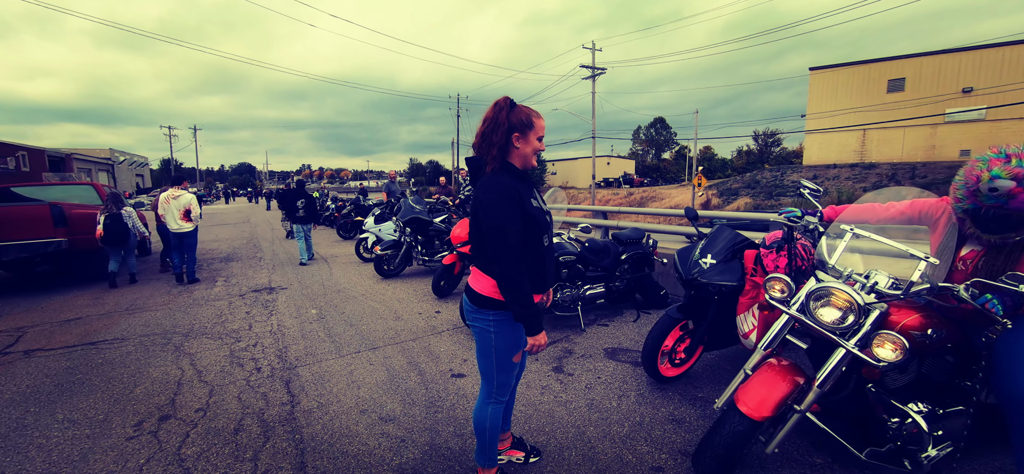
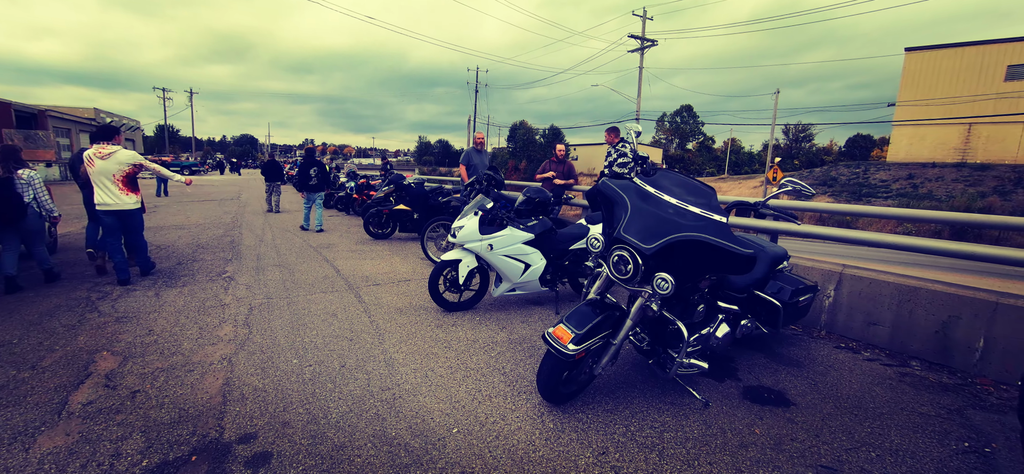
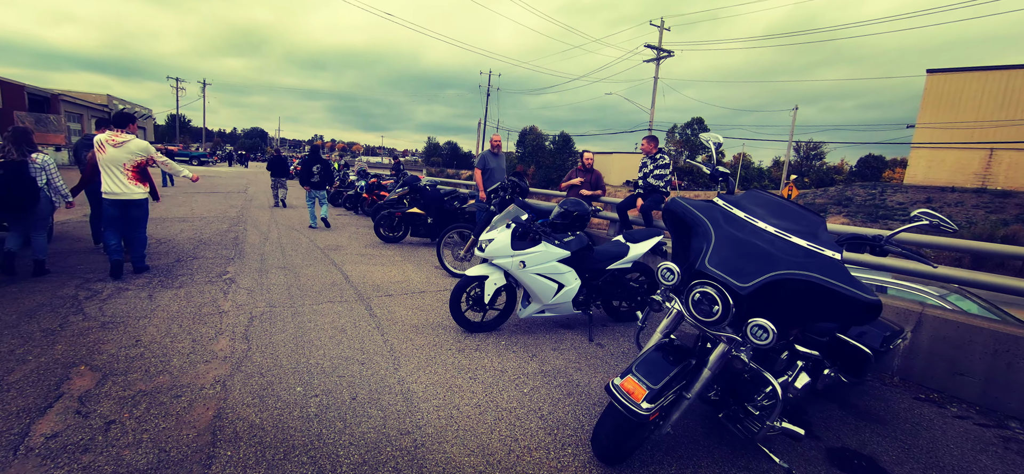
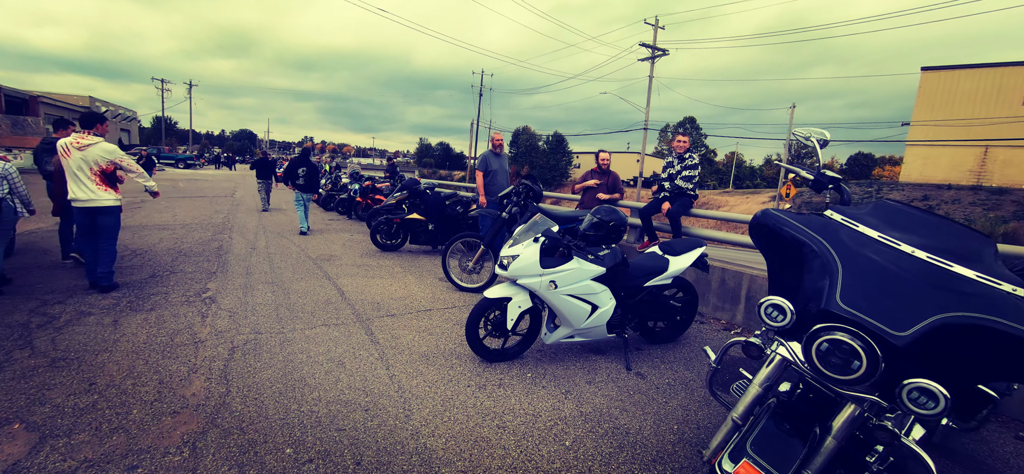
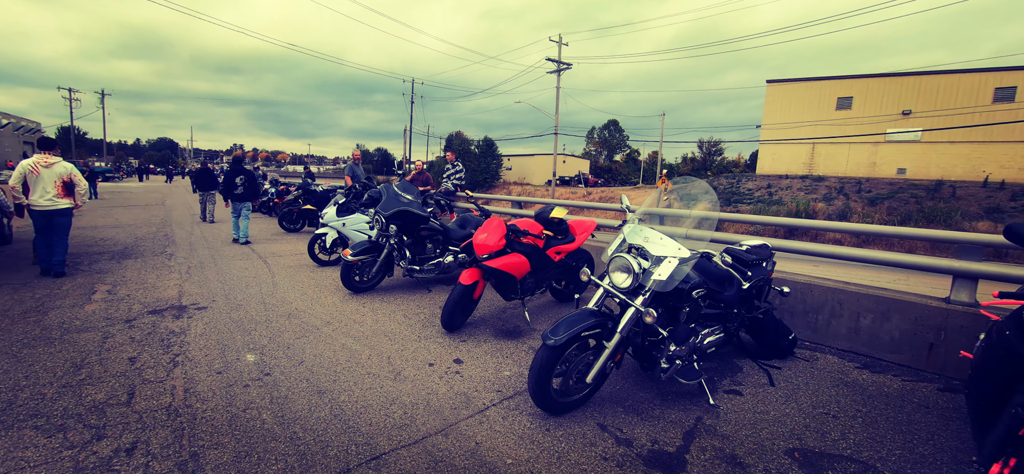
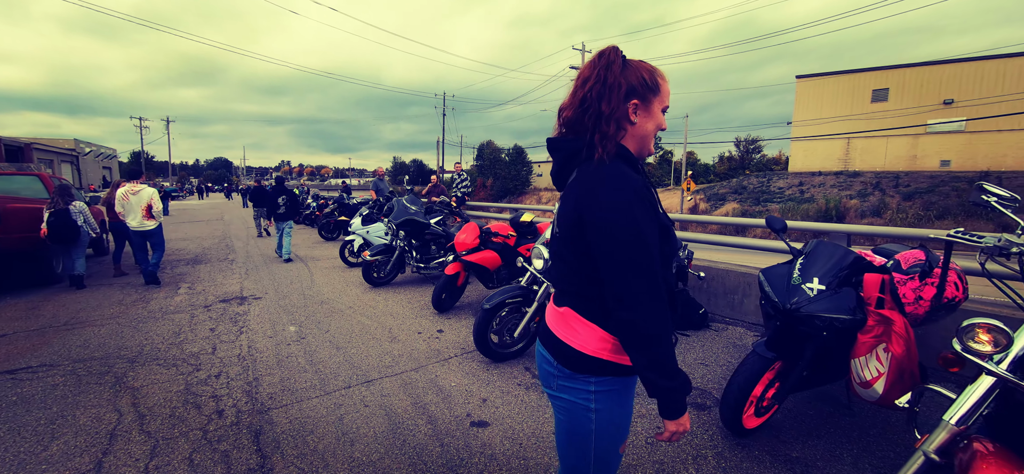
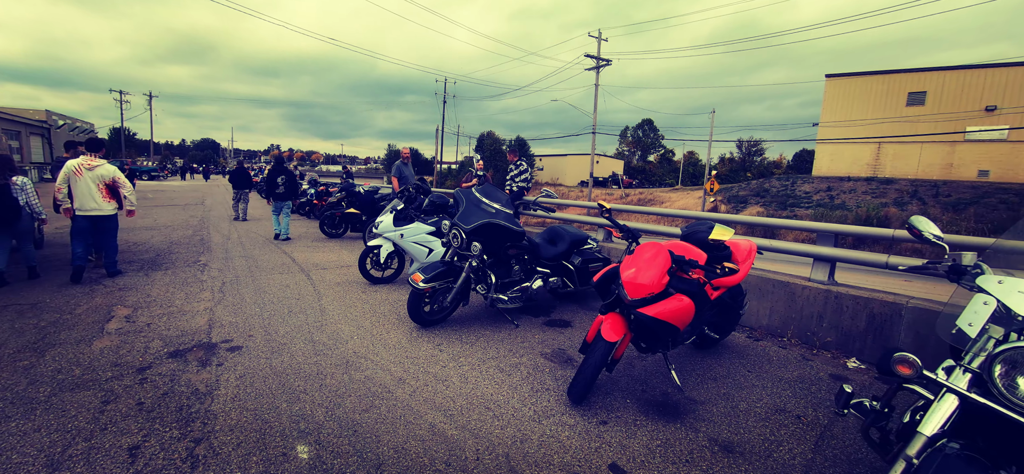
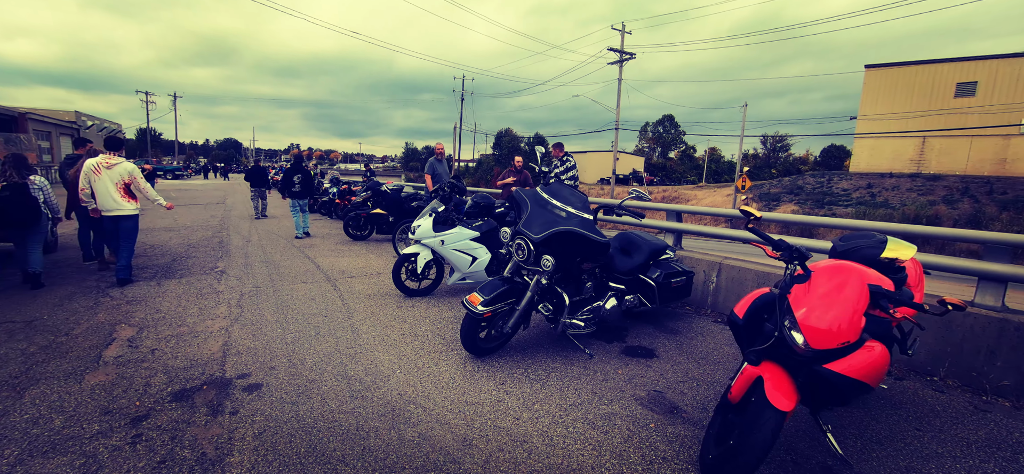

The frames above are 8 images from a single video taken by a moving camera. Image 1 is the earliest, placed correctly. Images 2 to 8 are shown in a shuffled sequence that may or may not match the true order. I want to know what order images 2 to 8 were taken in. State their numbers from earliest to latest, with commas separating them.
6, 5, 7, 8, 2, 3, 4
